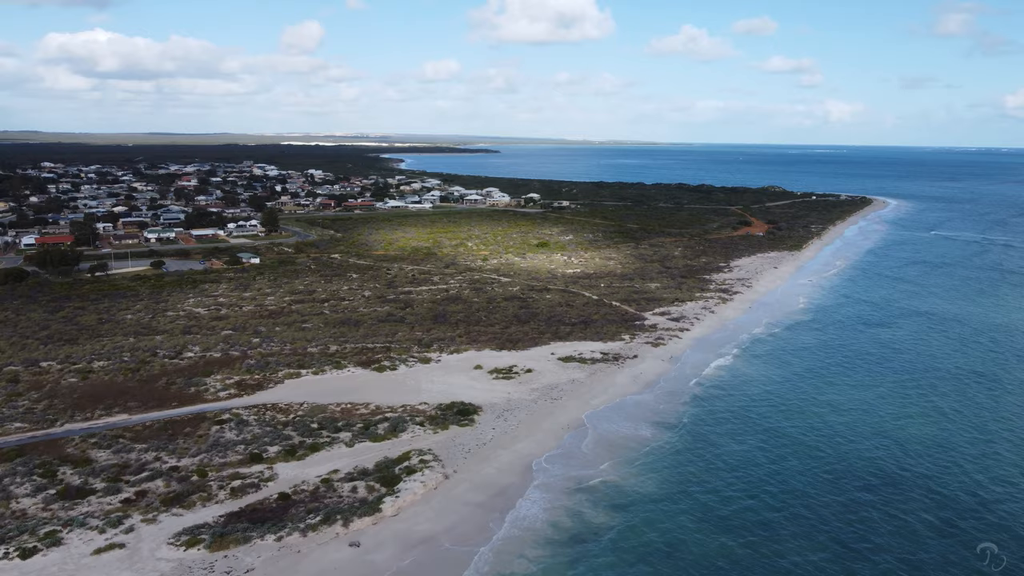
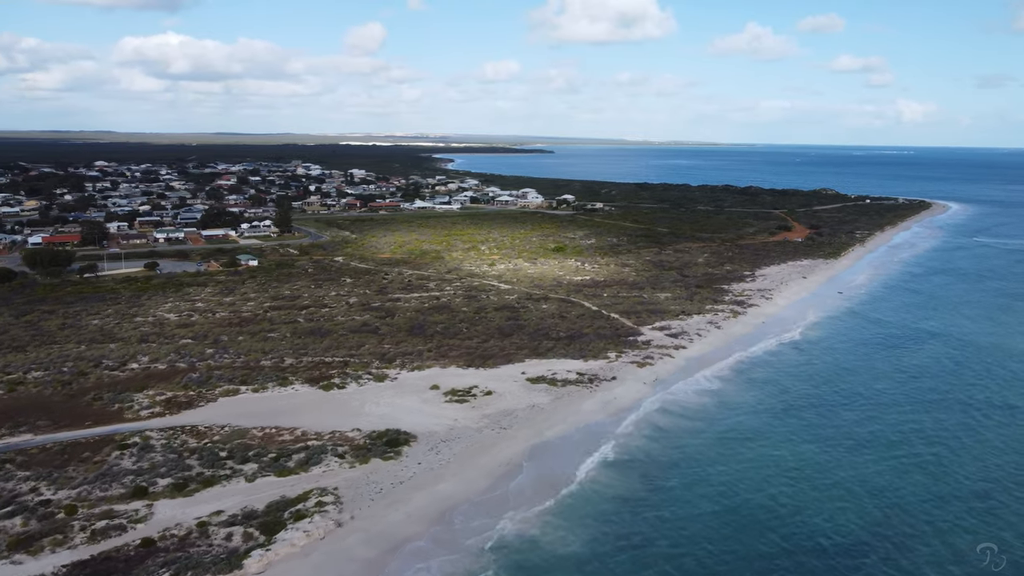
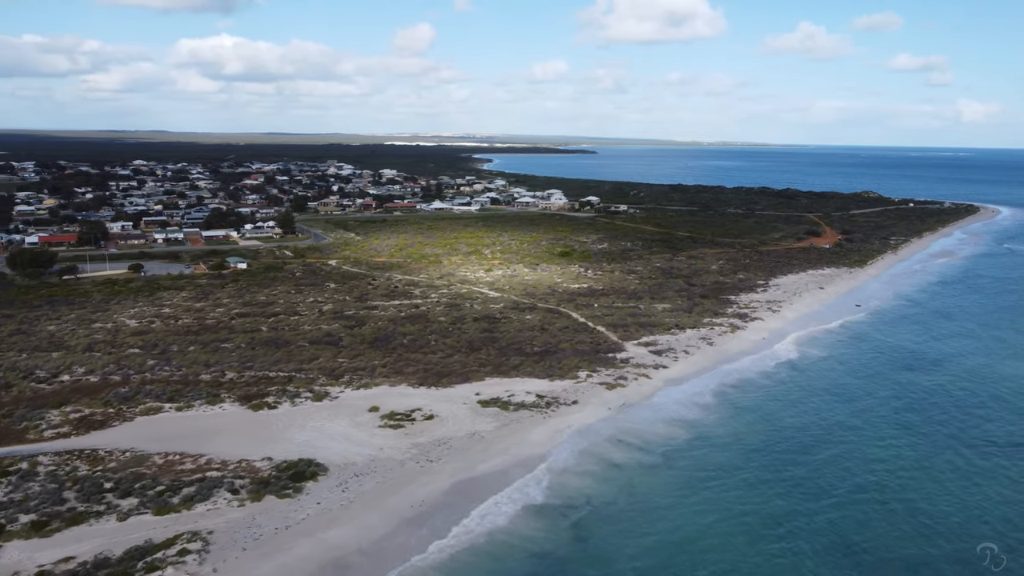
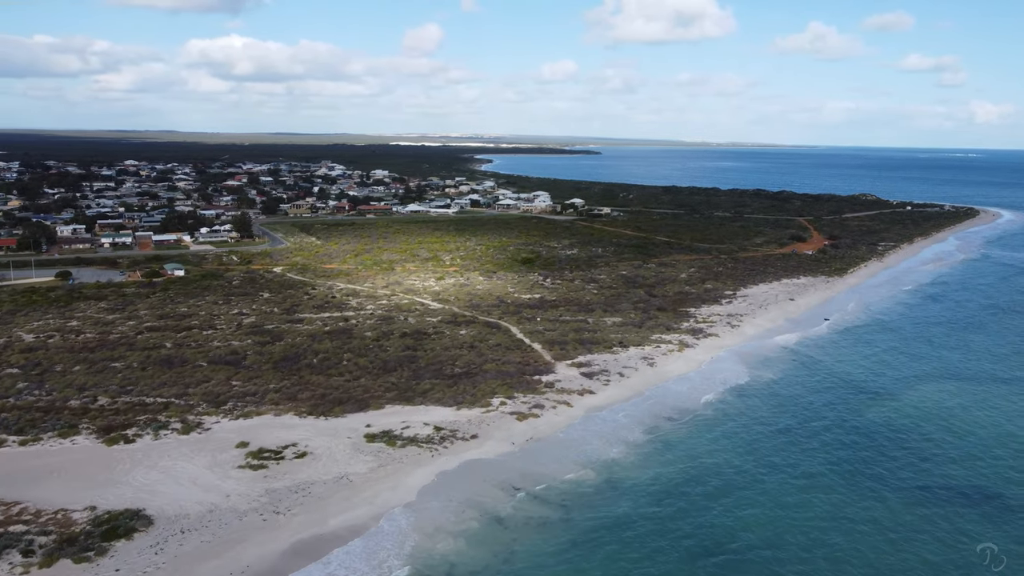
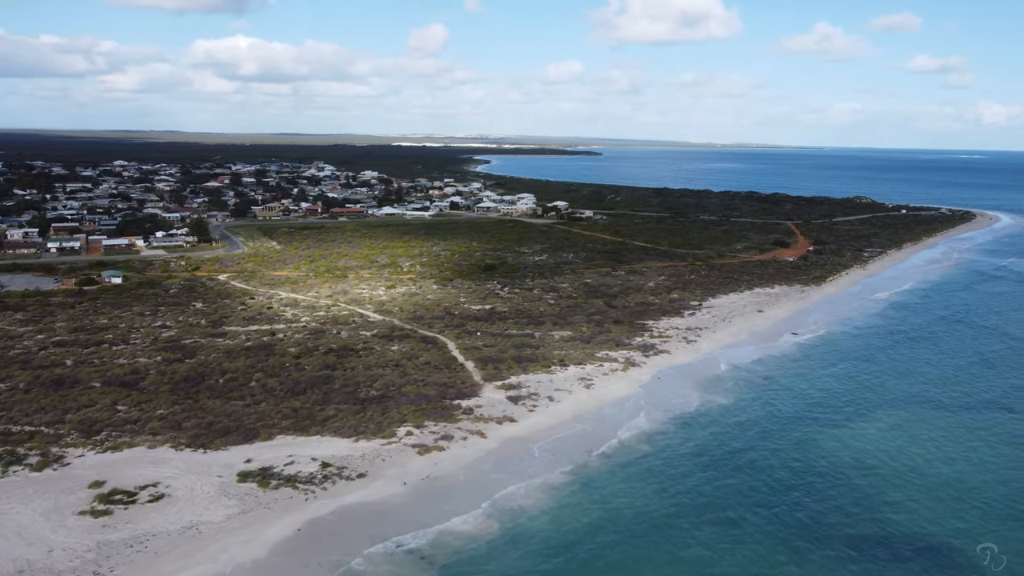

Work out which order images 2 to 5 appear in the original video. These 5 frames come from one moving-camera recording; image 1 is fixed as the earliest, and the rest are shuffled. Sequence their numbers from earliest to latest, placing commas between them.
2, 3, 4, 5
